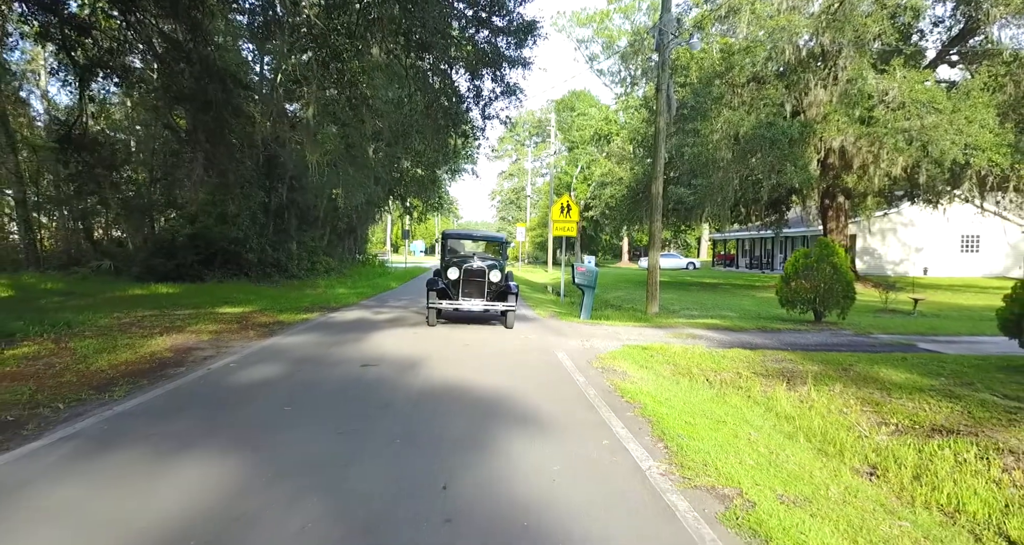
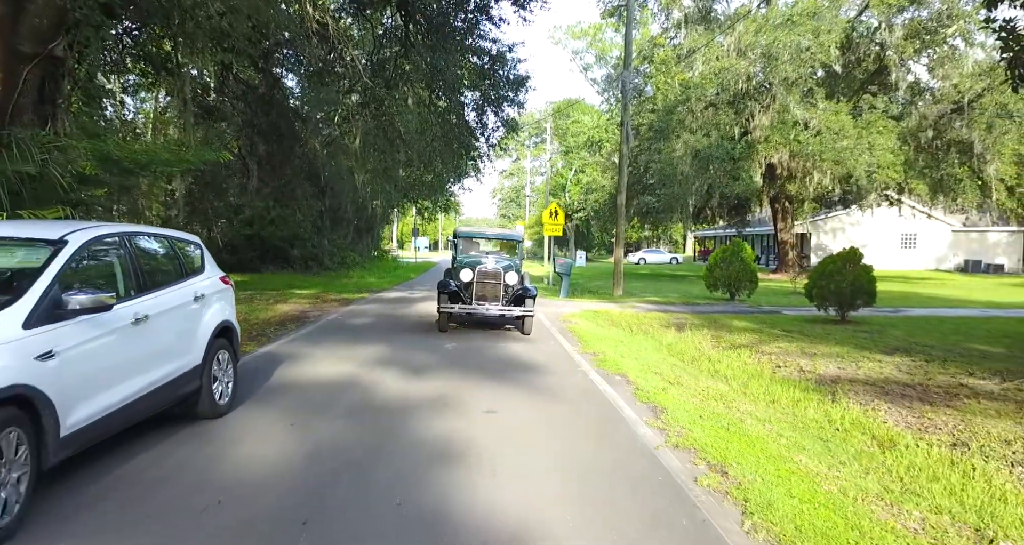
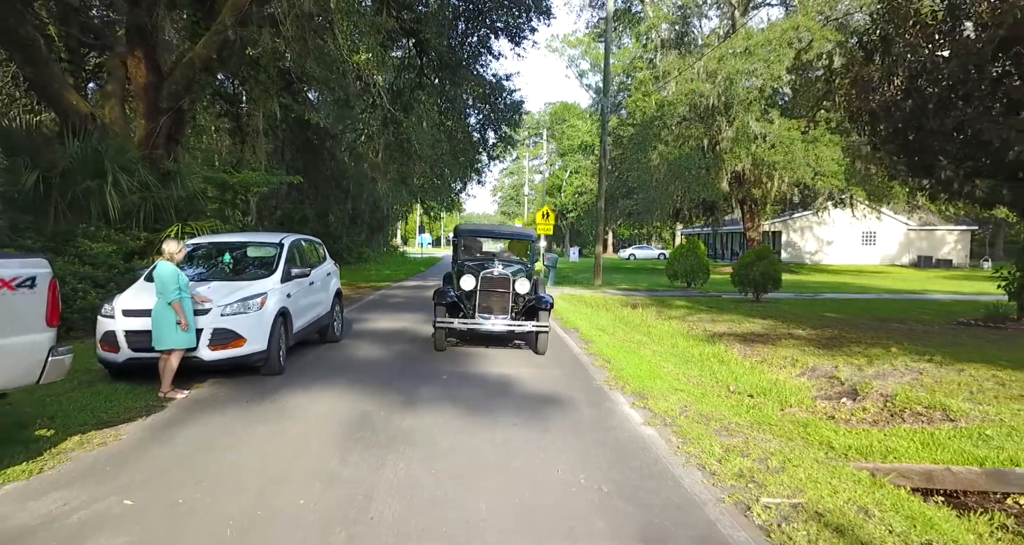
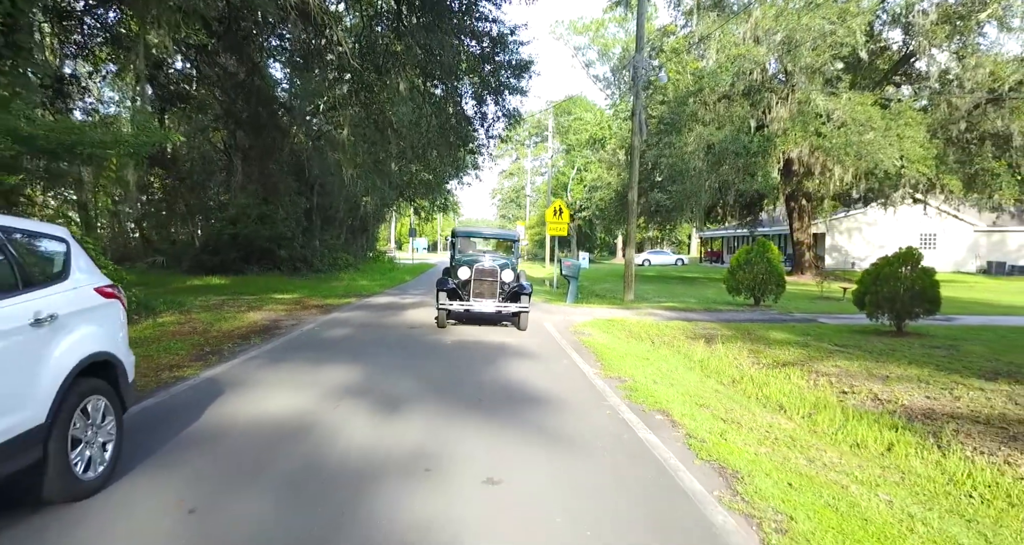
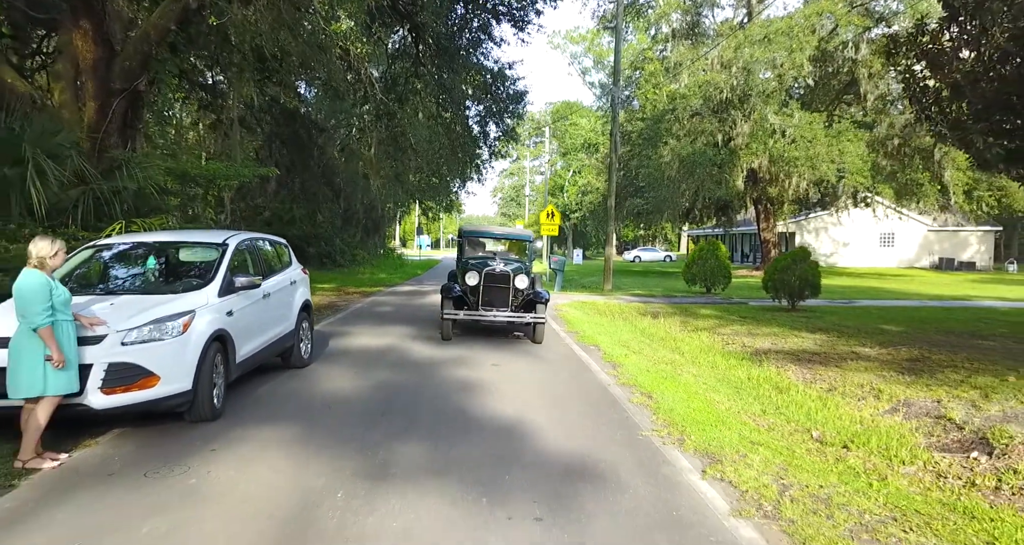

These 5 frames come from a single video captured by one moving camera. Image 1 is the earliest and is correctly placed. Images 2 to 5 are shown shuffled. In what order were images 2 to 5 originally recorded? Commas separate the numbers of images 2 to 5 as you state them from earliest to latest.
4, 2, 5, 3
